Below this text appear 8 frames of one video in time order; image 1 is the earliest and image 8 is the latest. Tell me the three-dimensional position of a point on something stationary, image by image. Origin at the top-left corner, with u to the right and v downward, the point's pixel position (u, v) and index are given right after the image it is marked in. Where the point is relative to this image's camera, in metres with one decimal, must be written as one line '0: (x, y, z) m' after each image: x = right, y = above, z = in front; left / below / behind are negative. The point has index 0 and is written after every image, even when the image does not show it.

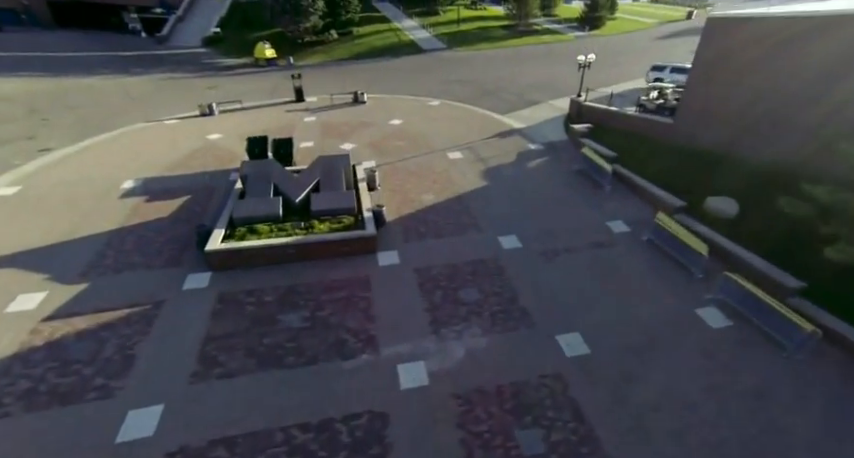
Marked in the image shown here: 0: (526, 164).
0: (+3.3, +2.2, +13.5) m
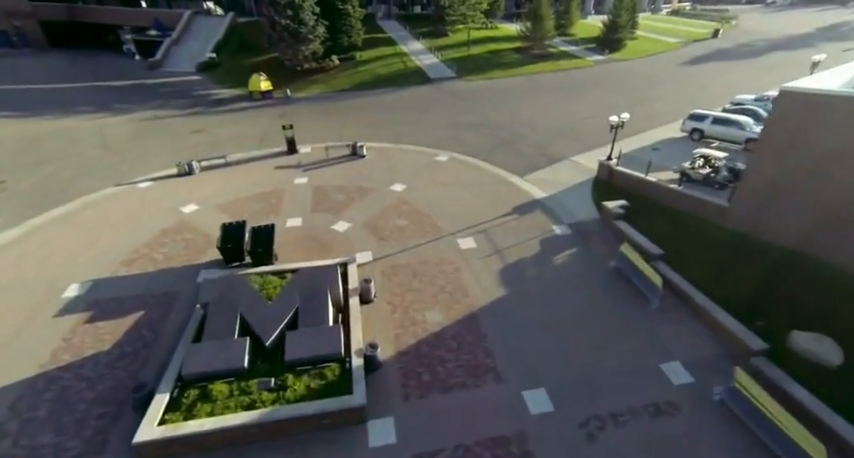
0: (+3.5, -0.8, +11.2) m
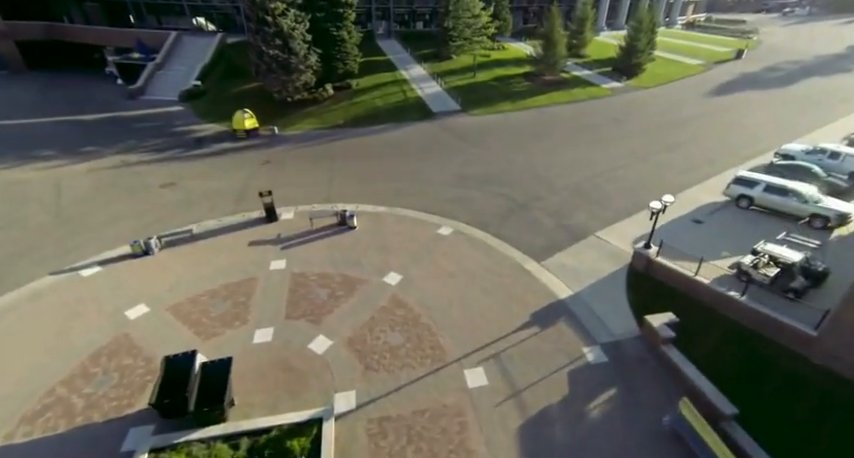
0: (+3.5, -3.9, +8.7) m
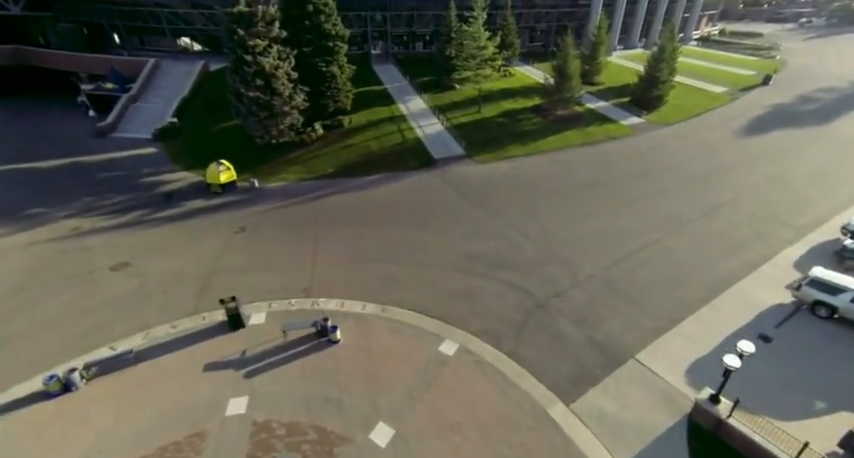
0: (+3.4, -7.2, +5.8) m
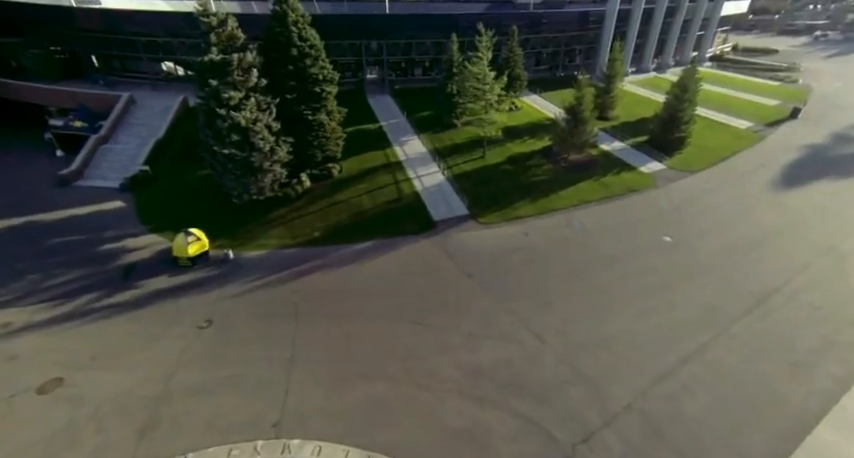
0: (+3.4, -10.7, +3.2) m
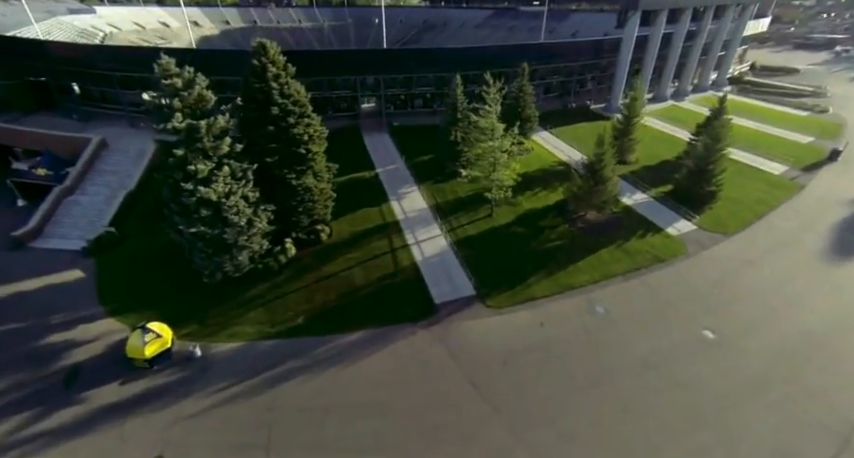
0: (+3.3, -14.3, +0.5) m
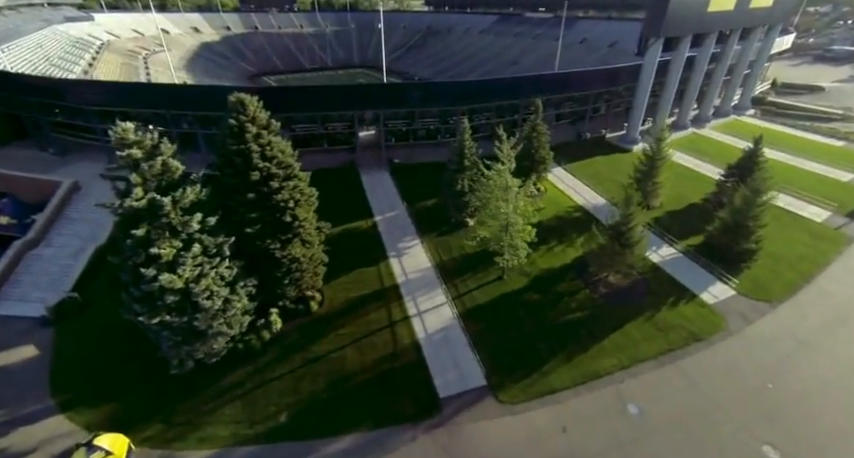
0: (+3.2, -17.4, -1.8) m
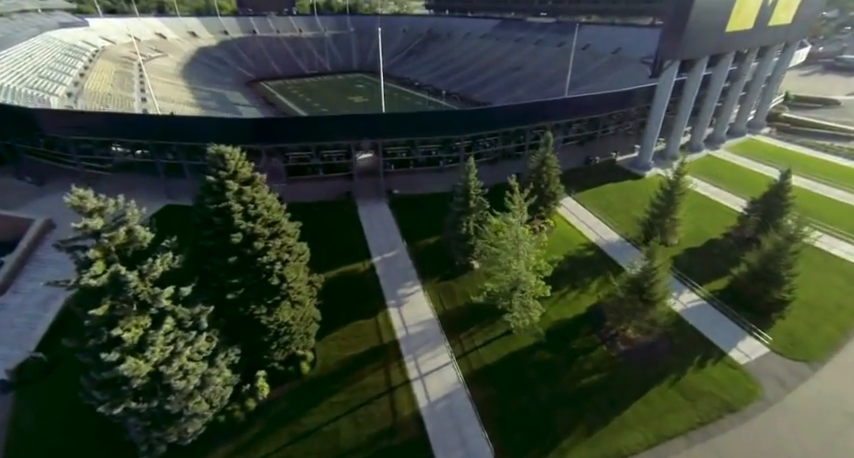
0: (+3.3, -19.6, -3.5) m
